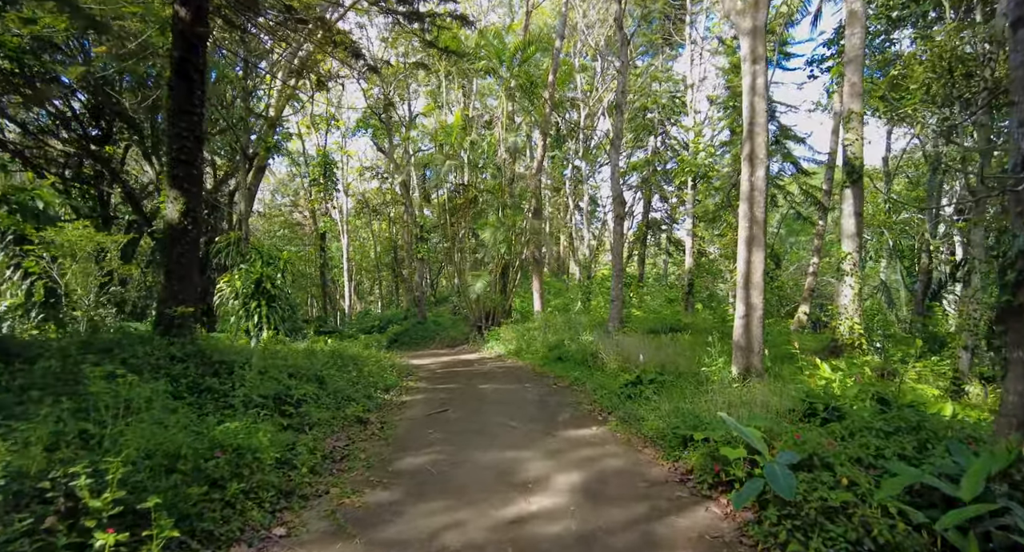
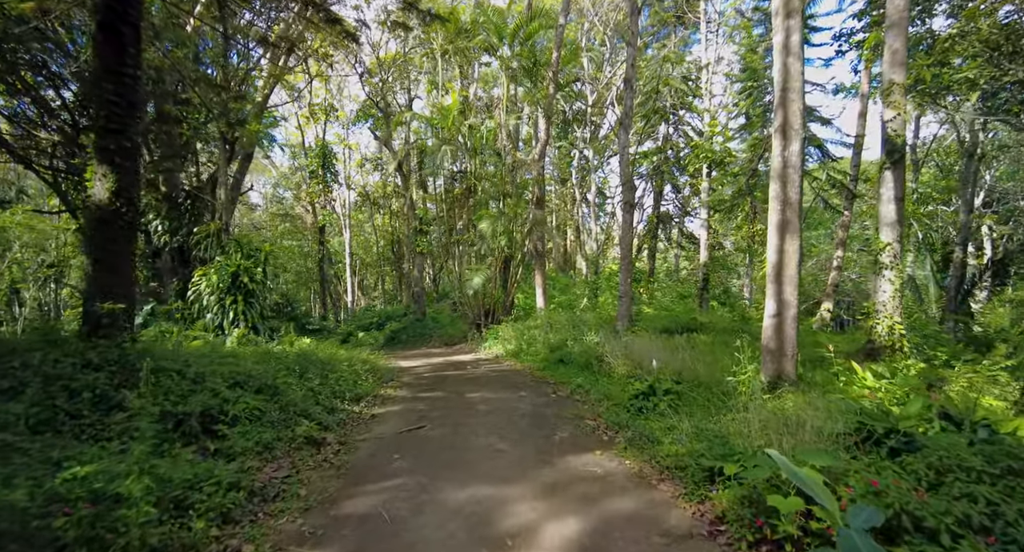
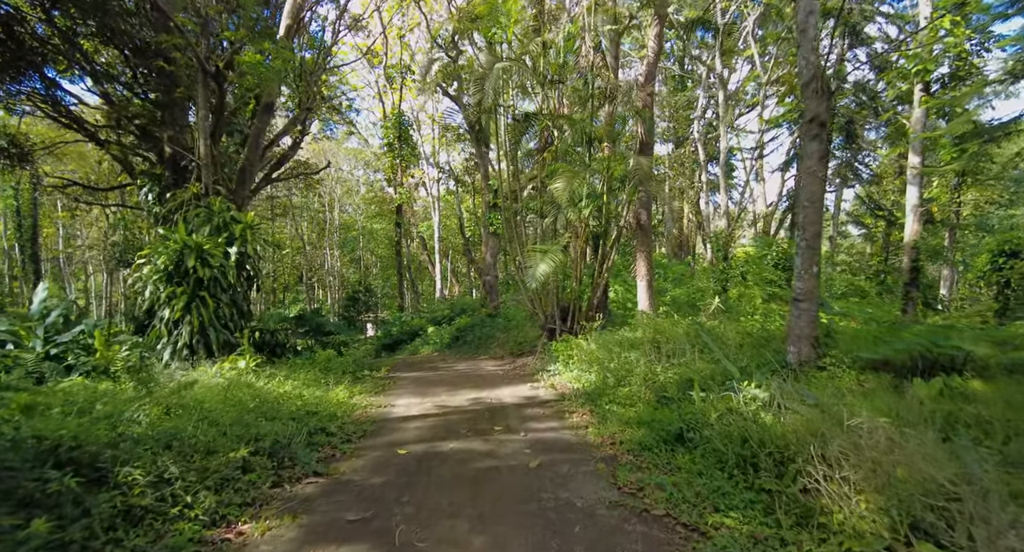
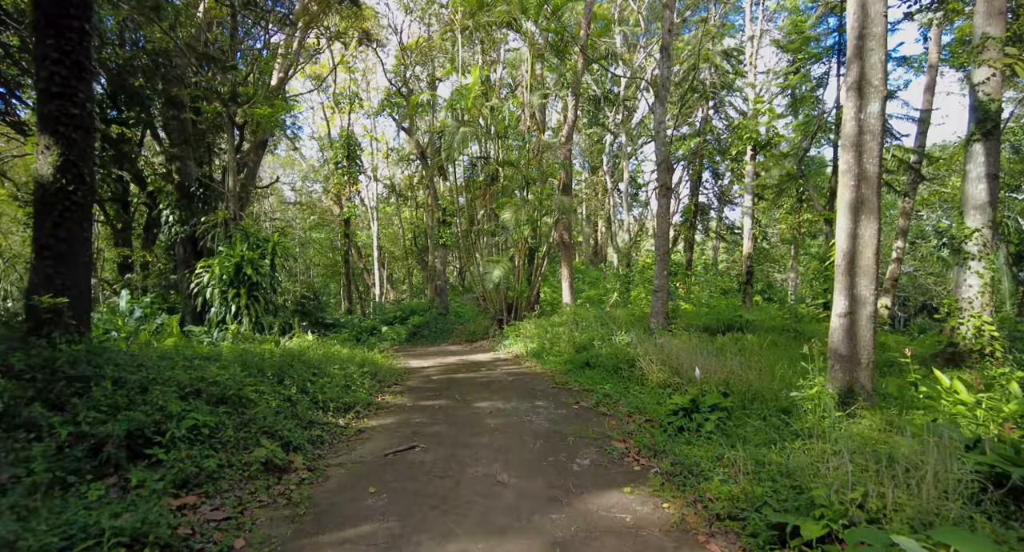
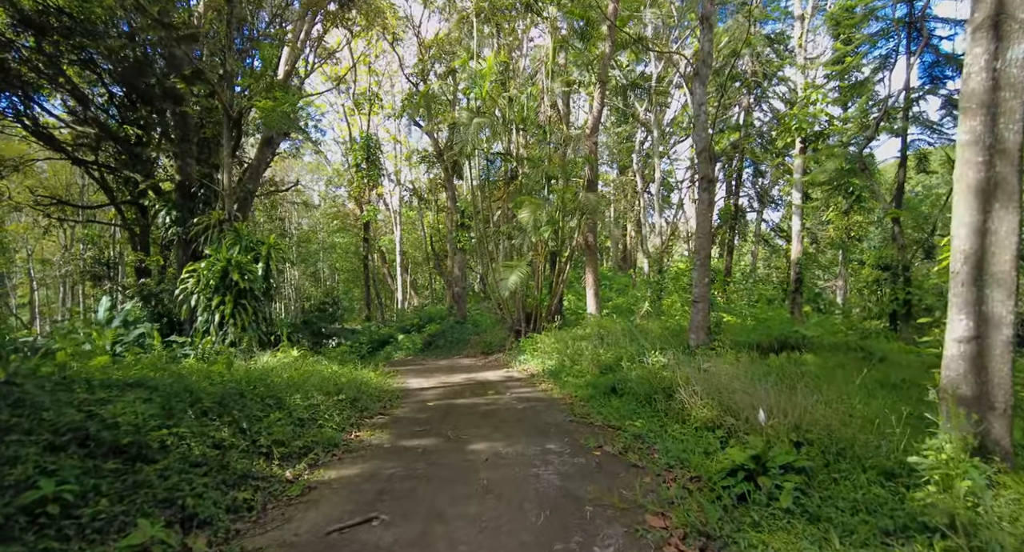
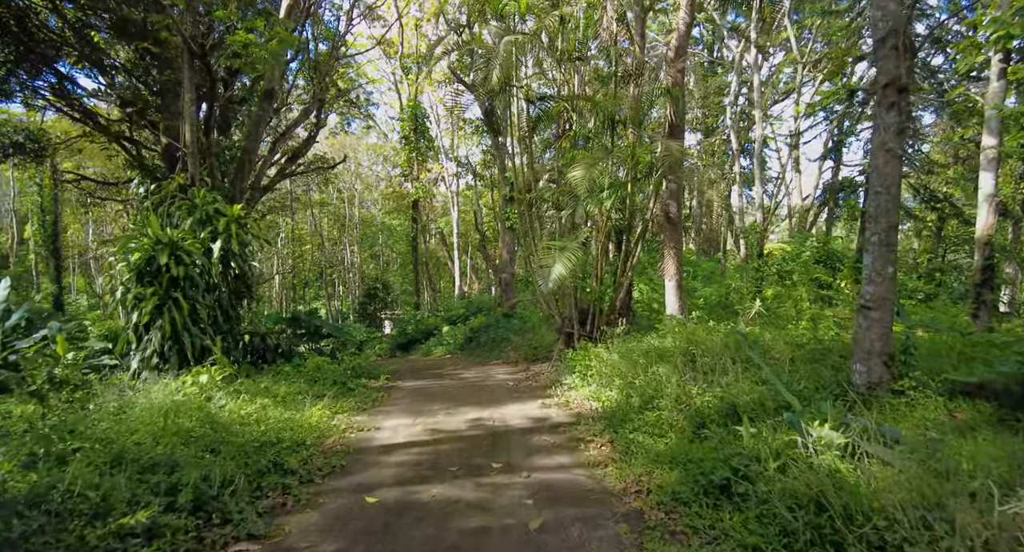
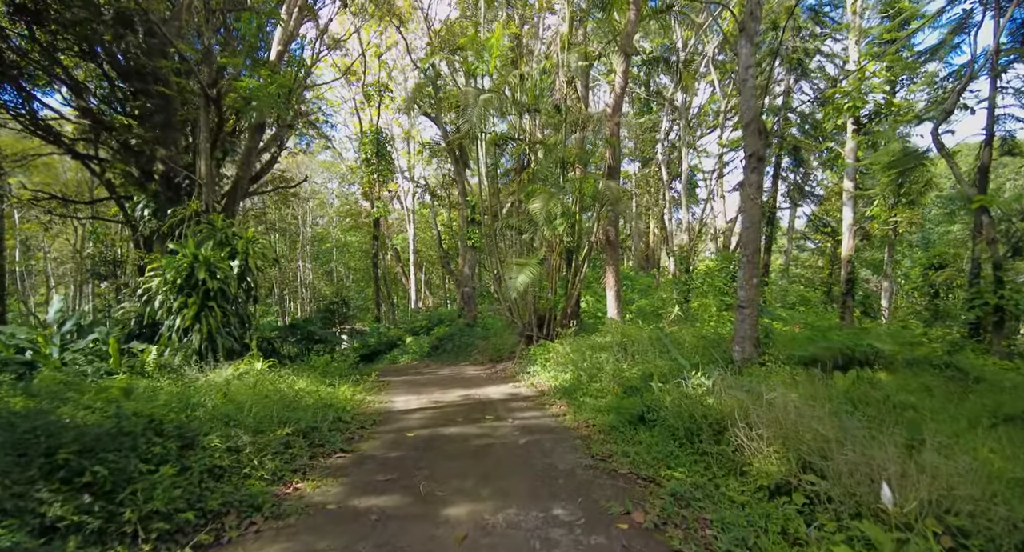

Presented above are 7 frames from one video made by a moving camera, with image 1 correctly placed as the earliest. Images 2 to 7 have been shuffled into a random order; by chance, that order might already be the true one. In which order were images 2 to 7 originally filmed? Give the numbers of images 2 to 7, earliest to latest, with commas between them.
2, 4, 5, 7, 3, 6
